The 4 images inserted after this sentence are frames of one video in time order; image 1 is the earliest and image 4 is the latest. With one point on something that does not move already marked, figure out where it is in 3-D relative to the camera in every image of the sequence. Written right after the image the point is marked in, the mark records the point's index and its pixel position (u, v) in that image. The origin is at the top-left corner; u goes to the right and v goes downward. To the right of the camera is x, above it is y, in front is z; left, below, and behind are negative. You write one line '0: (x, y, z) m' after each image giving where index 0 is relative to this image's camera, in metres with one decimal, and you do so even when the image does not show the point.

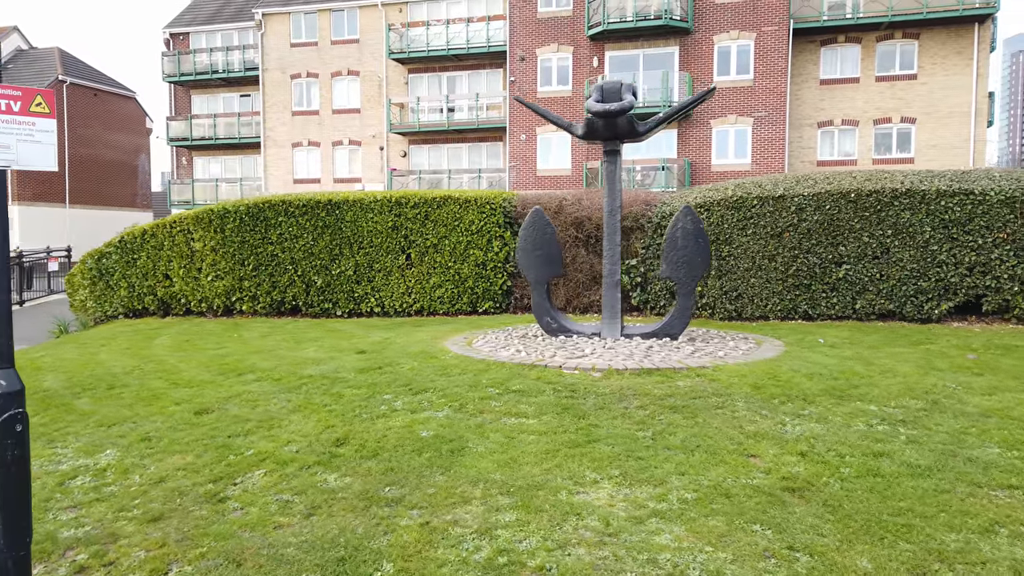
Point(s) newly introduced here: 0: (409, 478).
0: (-0.6, -1.2, +5.0) m
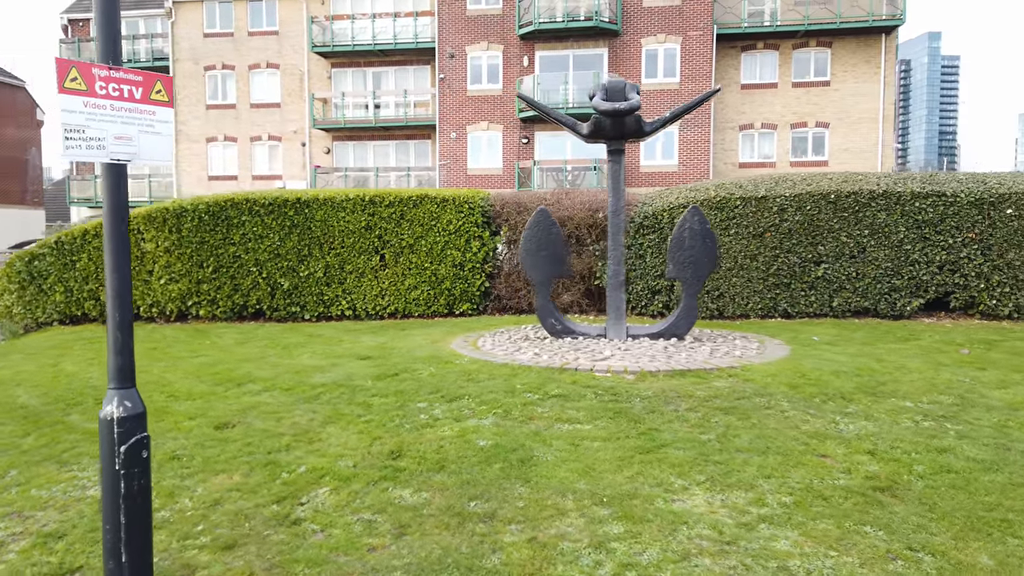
0: (-0.1, -1.2, +4.8) m
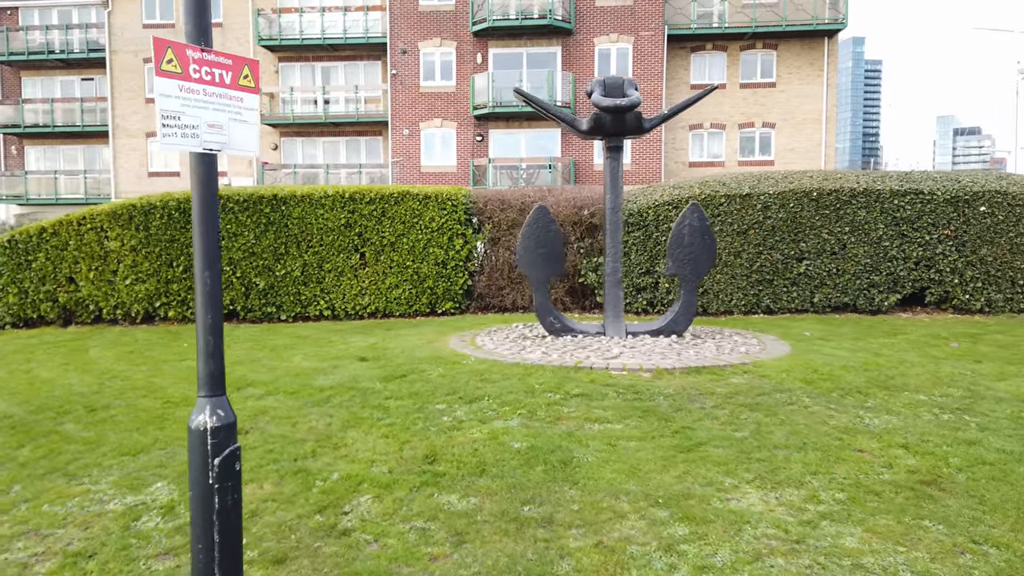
0: (+0.2, -1.2, +4.7) m
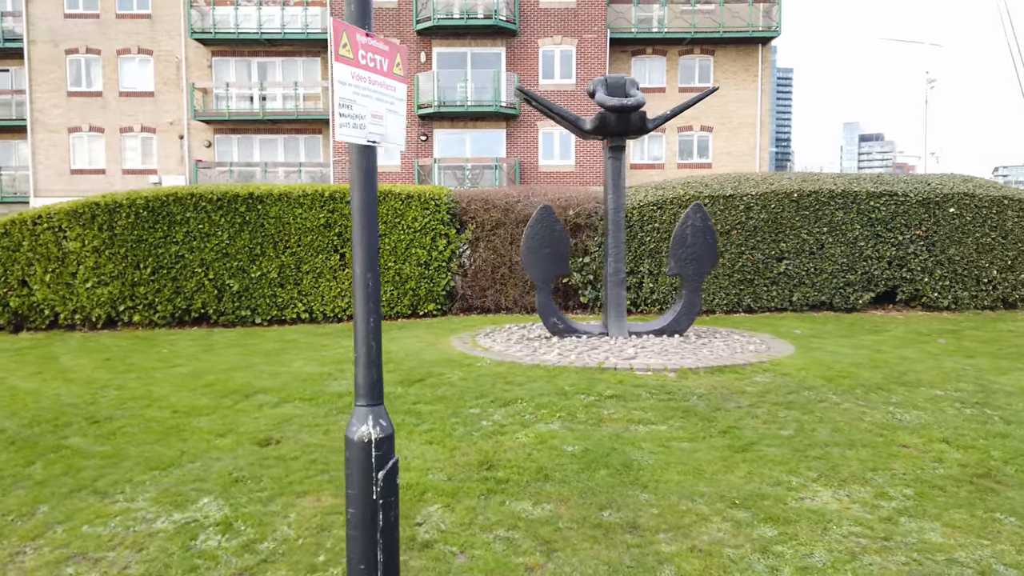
0: (+0.6, -1.2, +4.6) m
